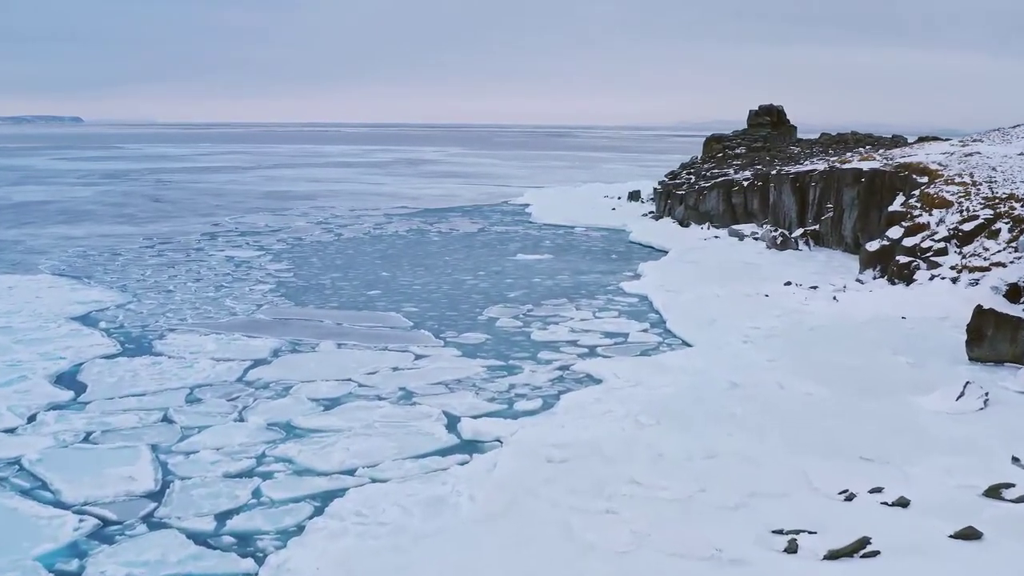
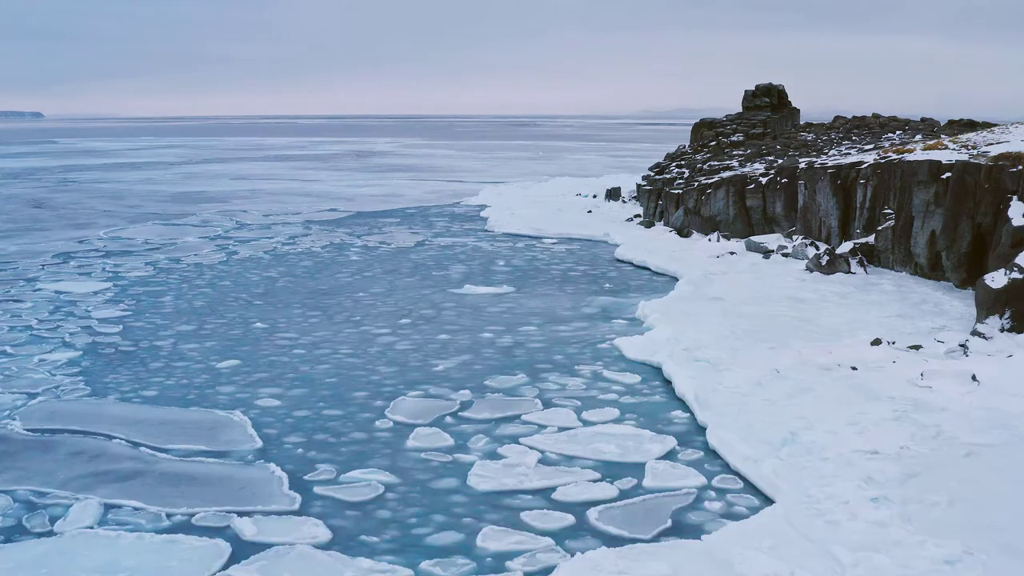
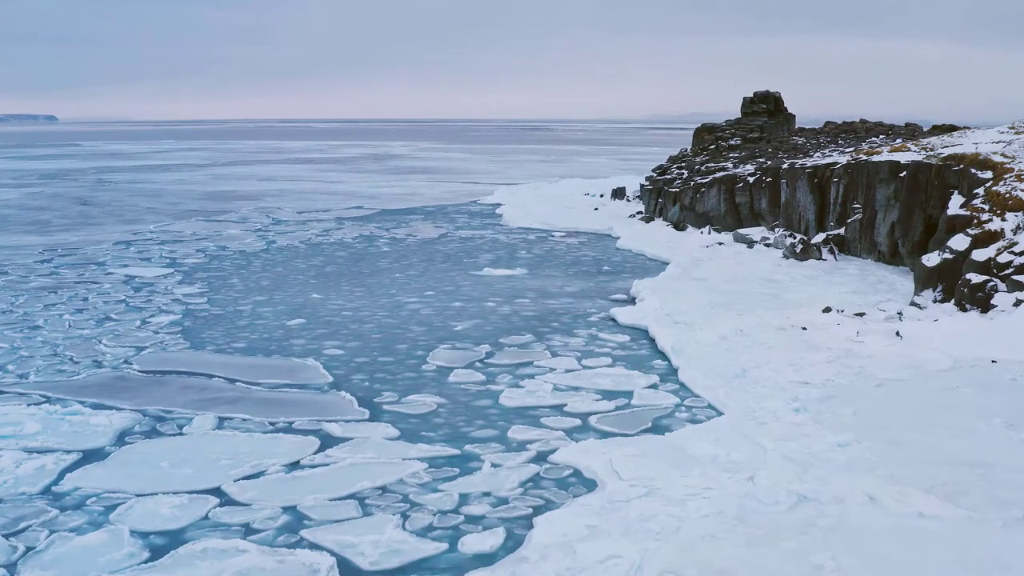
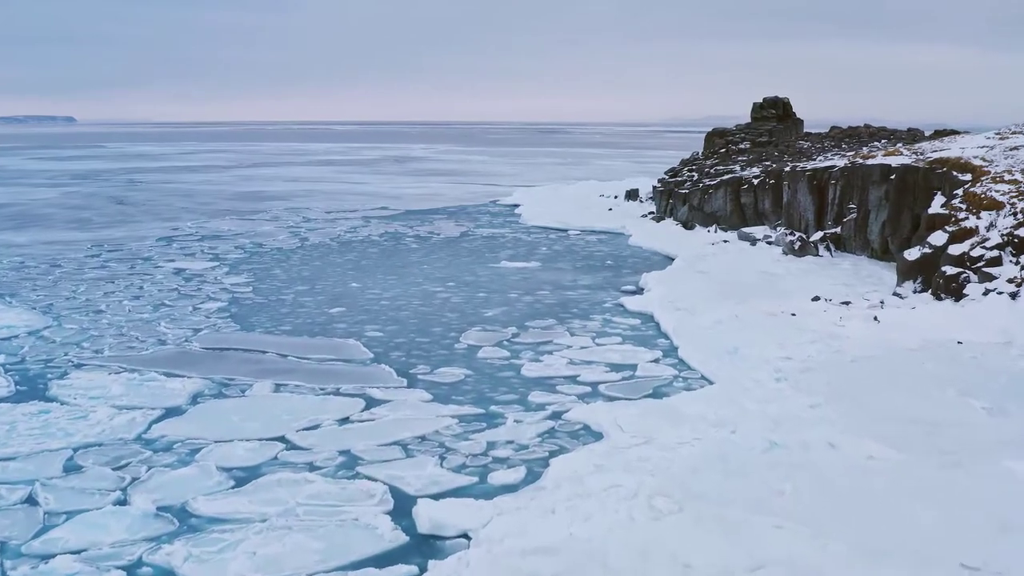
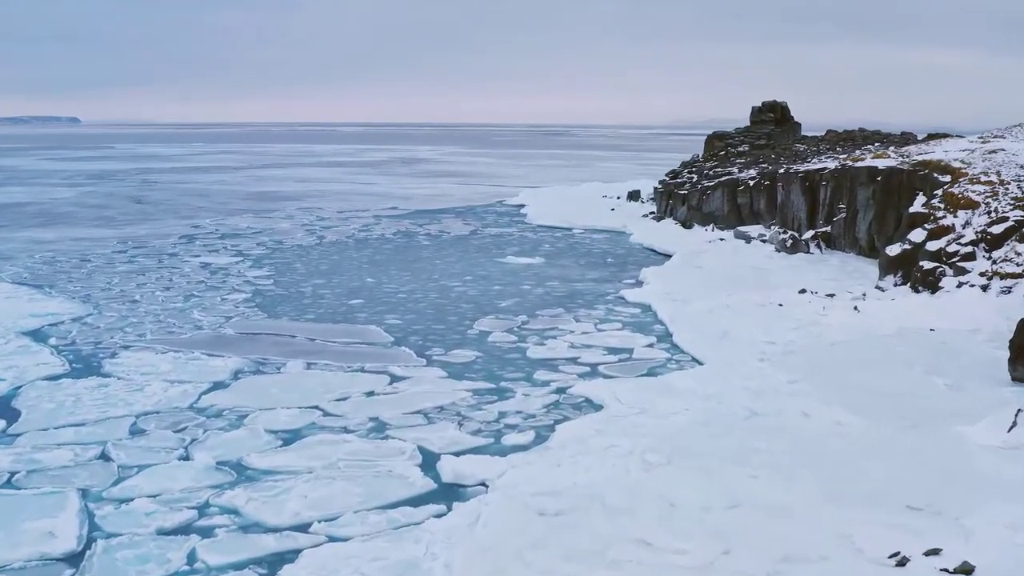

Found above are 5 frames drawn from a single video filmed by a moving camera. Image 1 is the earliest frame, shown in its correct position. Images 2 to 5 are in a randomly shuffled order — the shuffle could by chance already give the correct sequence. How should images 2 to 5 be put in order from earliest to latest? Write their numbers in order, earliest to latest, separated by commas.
5, 4, 3, 2
